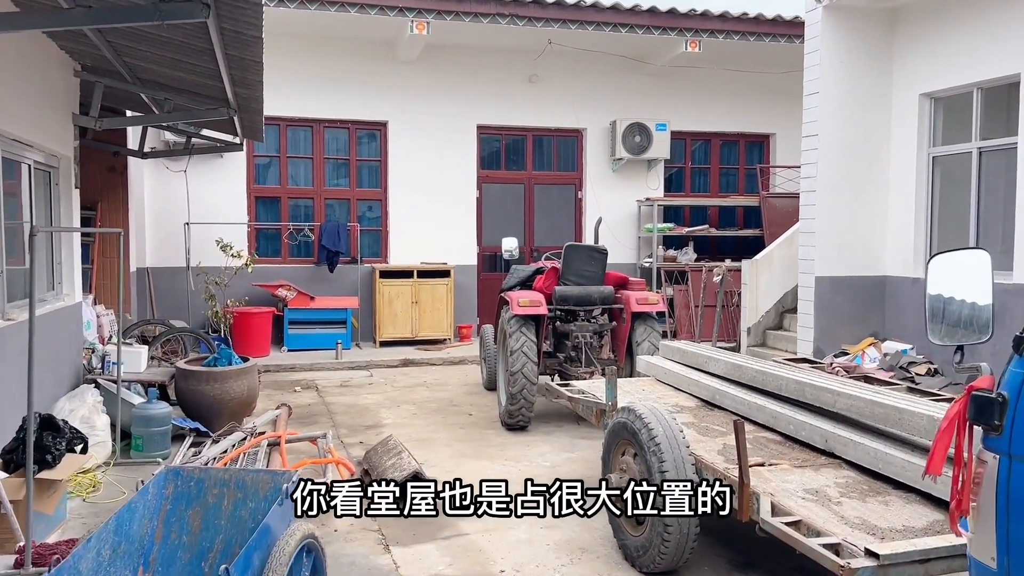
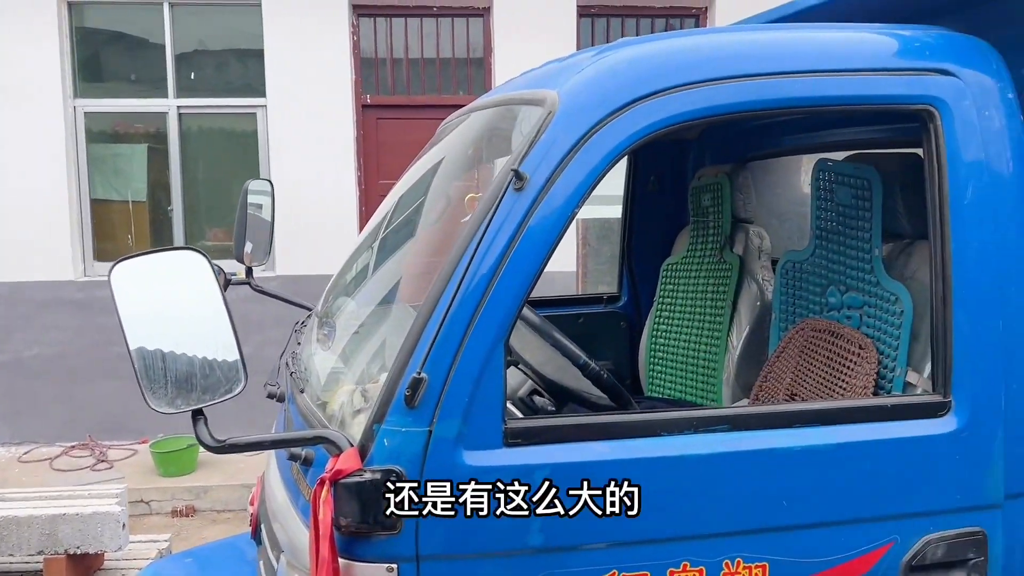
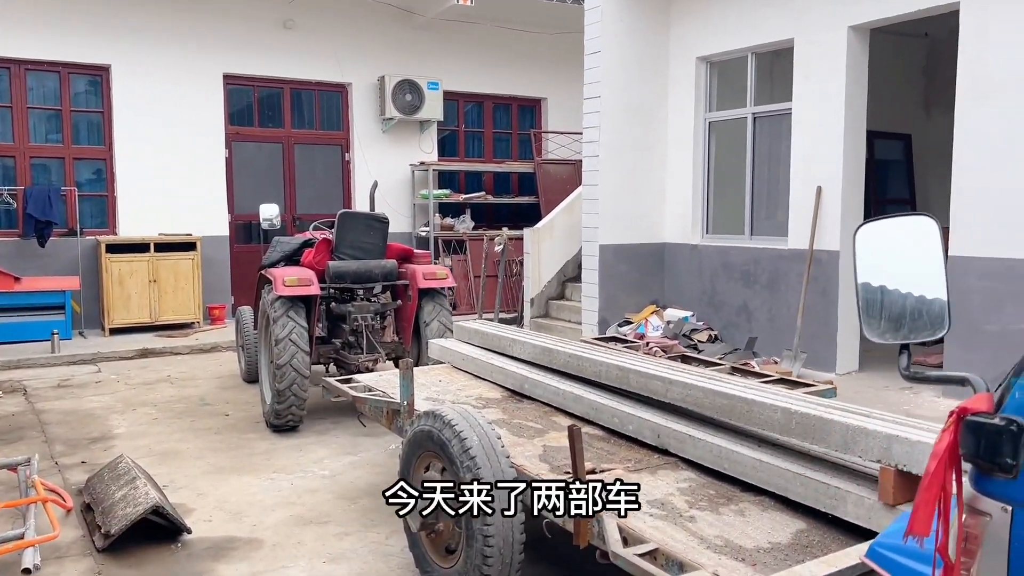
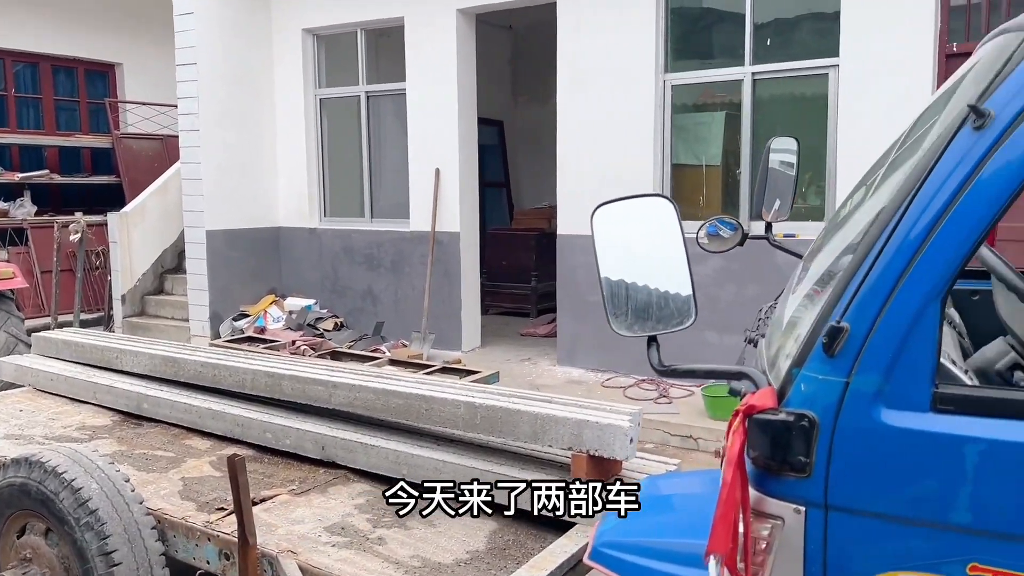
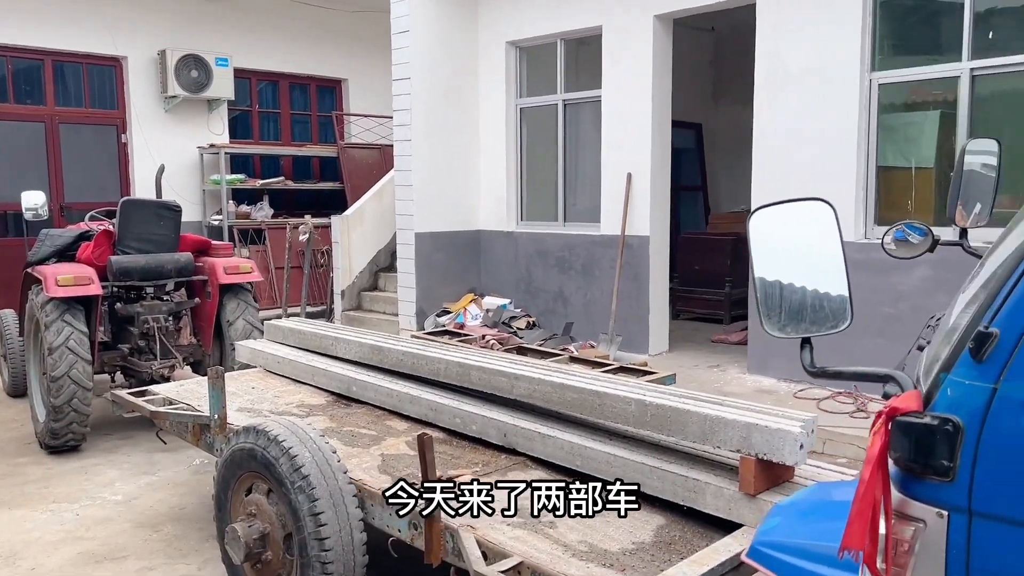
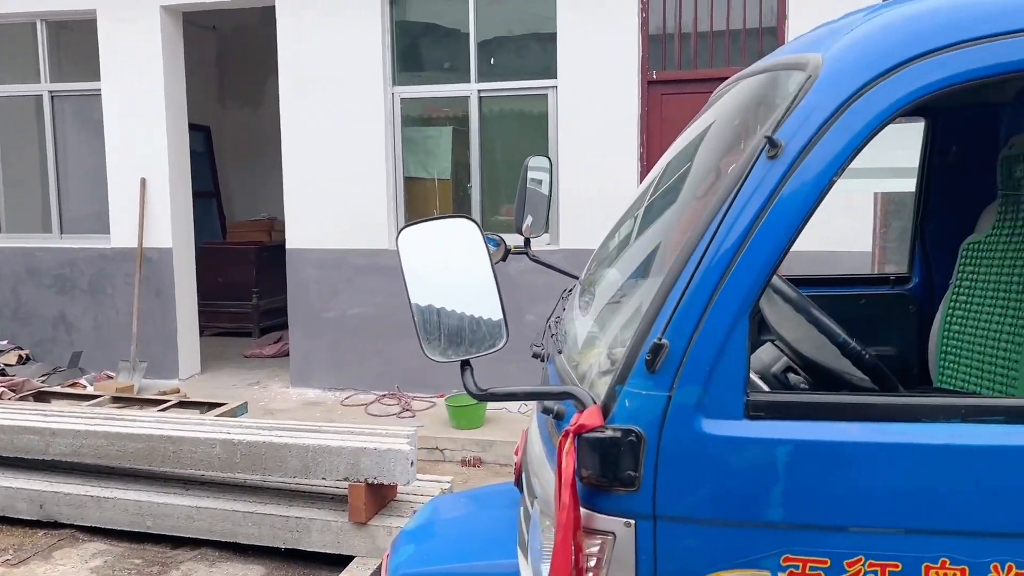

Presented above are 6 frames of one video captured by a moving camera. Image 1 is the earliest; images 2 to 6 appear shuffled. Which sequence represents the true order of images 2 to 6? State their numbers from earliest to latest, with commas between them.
3, 5, 4, 6, 2
